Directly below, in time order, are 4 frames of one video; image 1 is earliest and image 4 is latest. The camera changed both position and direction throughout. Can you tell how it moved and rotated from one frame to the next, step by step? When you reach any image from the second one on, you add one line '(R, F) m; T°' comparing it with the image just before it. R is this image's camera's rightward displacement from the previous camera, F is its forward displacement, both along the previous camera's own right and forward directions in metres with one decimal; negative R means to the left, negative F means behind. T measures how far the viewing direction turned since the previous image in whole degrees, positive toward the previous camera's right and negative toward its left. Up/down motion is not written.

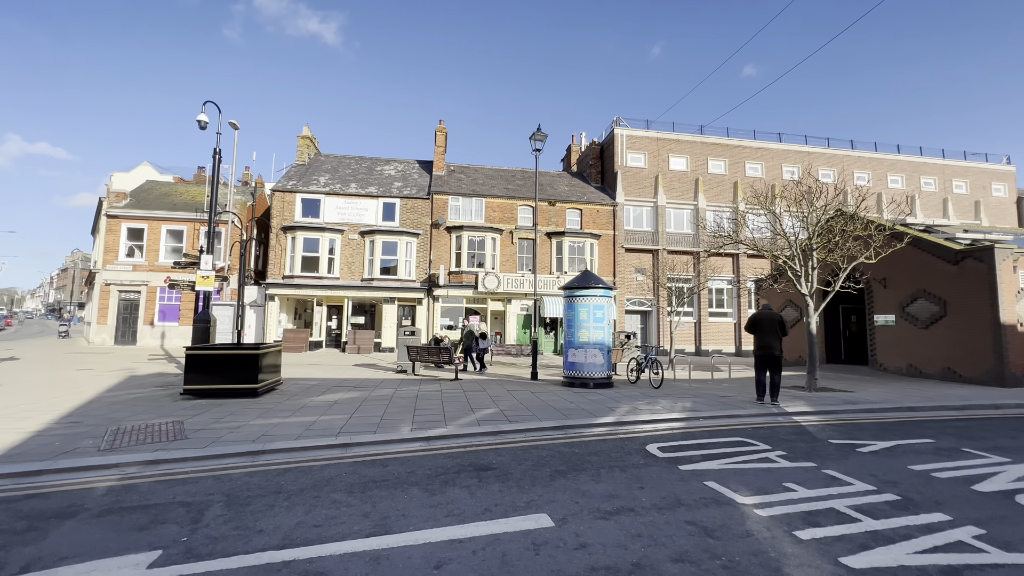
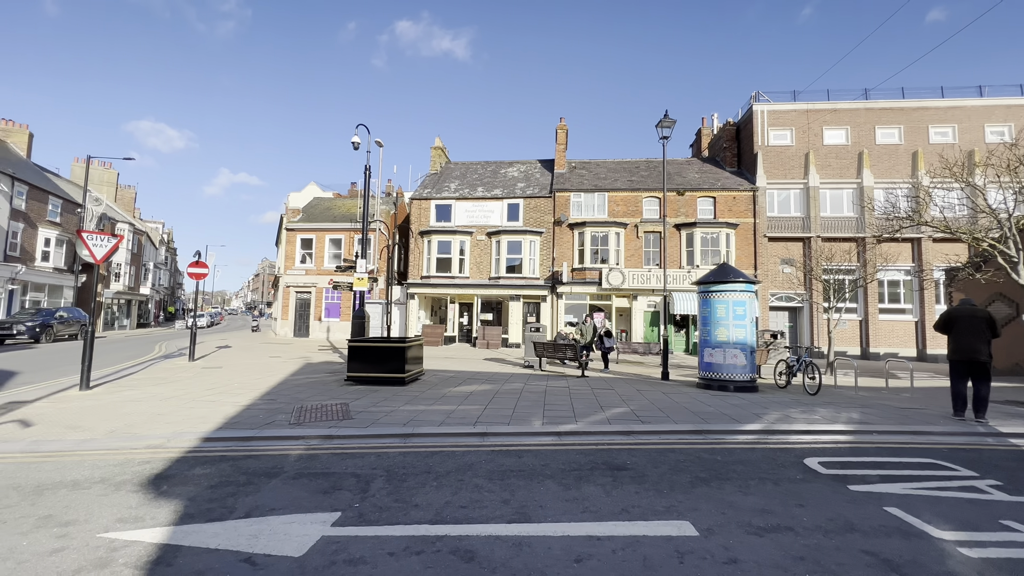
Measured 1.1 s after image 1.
(-0.1, 0.0) m; -15°
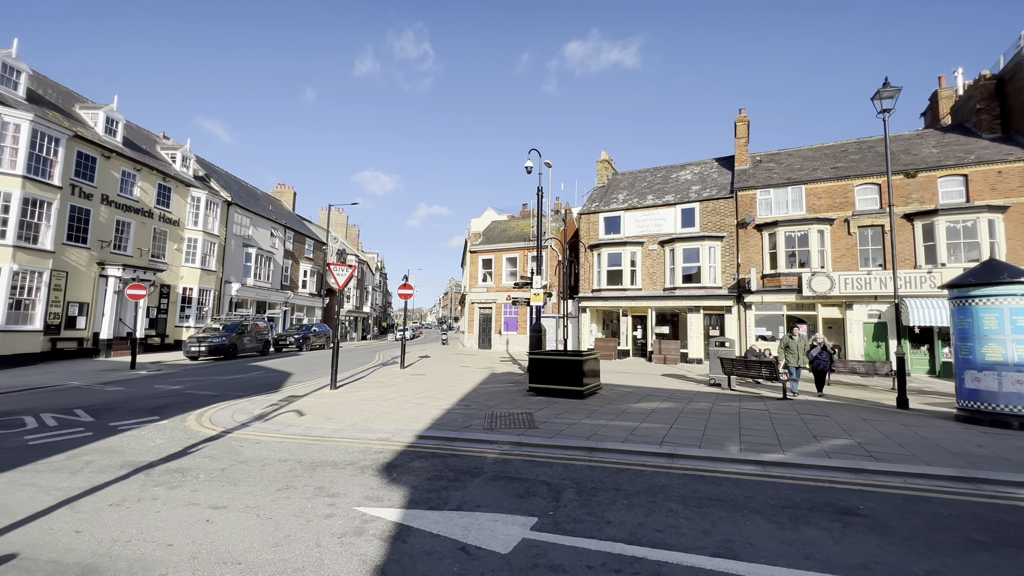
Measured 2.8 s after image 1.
(-0.1, -0.1) m; -21°
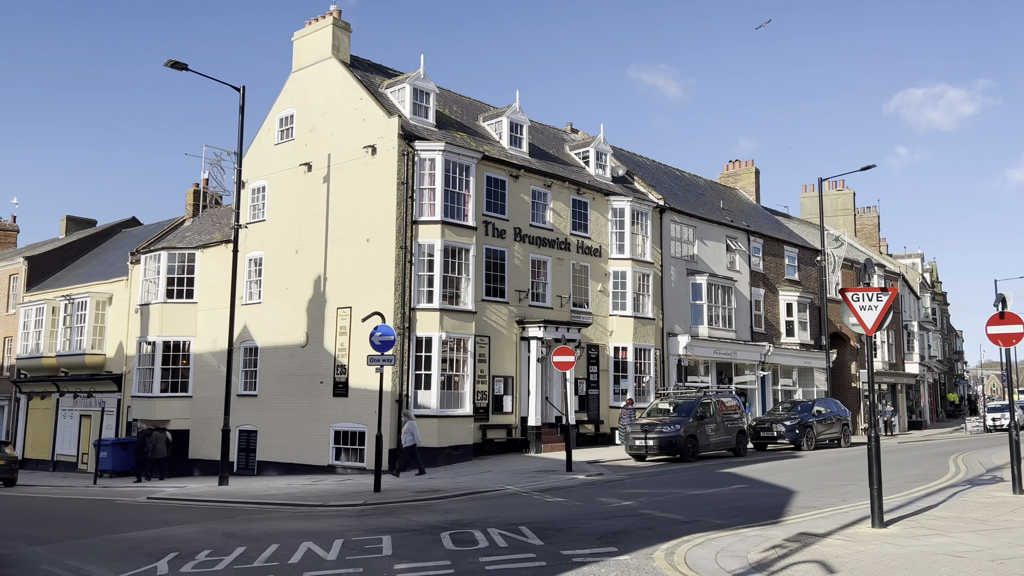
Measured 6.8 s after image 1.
(-3.3, -2.1) m; -35°
